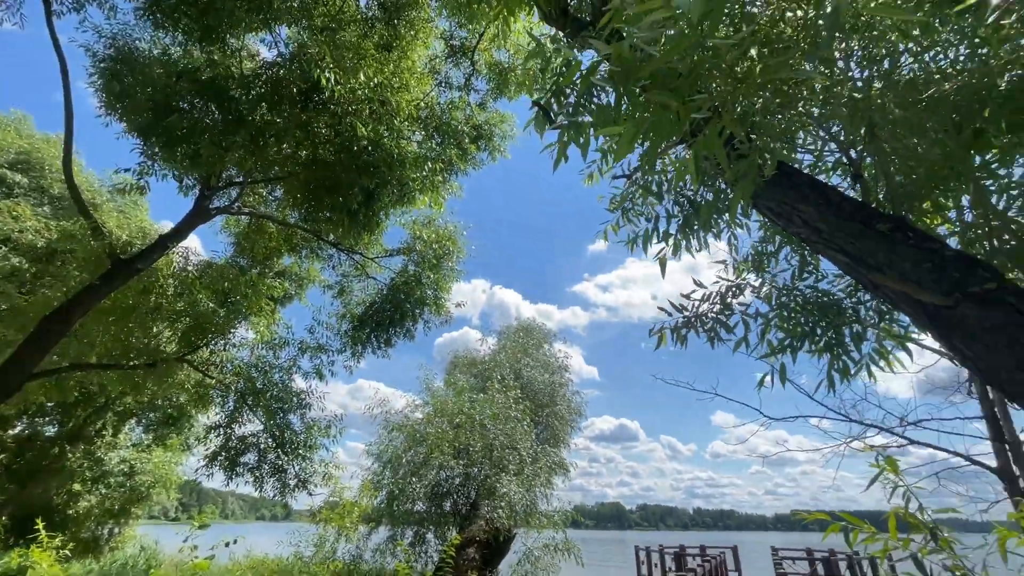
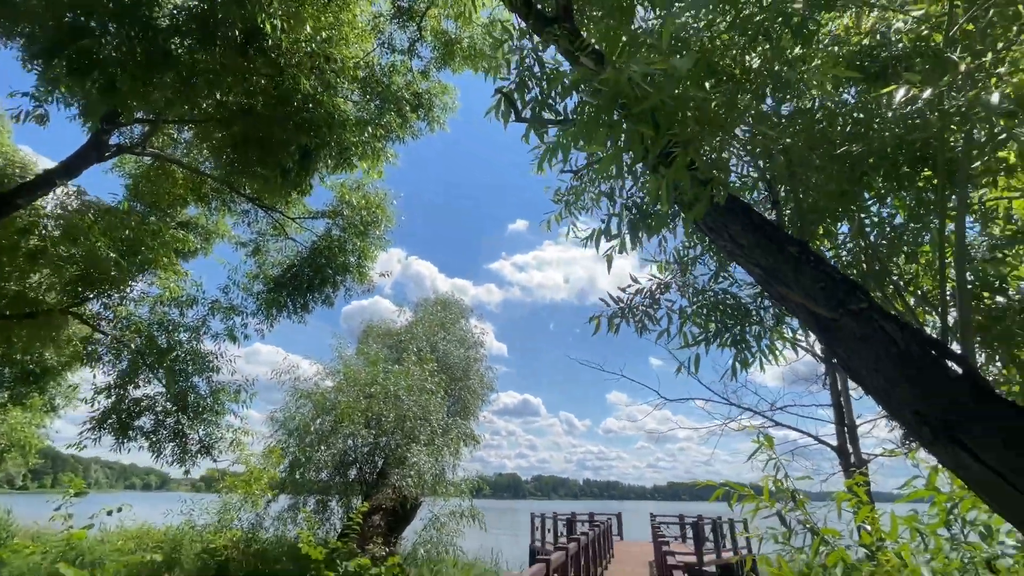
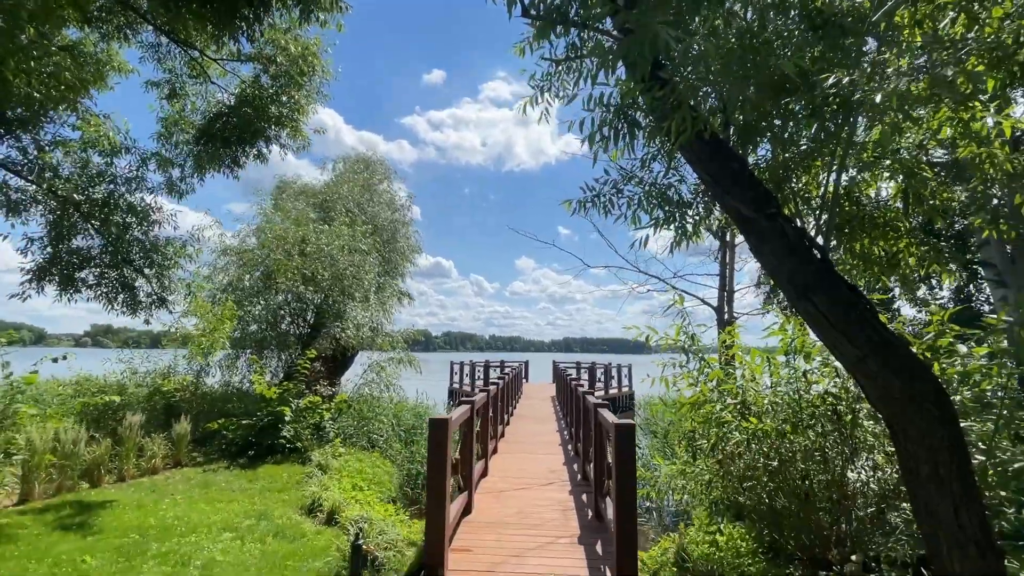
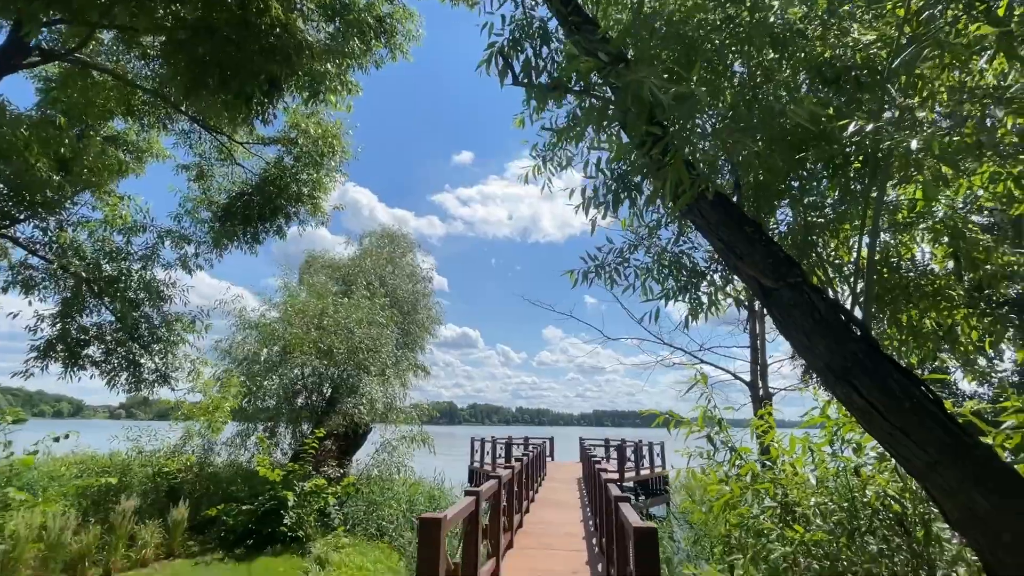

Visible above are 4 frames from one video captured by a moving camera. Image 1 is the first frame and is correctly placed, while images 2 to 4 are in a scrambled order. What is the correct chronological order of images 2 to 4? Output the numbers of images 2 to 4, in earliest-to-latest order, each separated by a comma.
2, 4, 3
